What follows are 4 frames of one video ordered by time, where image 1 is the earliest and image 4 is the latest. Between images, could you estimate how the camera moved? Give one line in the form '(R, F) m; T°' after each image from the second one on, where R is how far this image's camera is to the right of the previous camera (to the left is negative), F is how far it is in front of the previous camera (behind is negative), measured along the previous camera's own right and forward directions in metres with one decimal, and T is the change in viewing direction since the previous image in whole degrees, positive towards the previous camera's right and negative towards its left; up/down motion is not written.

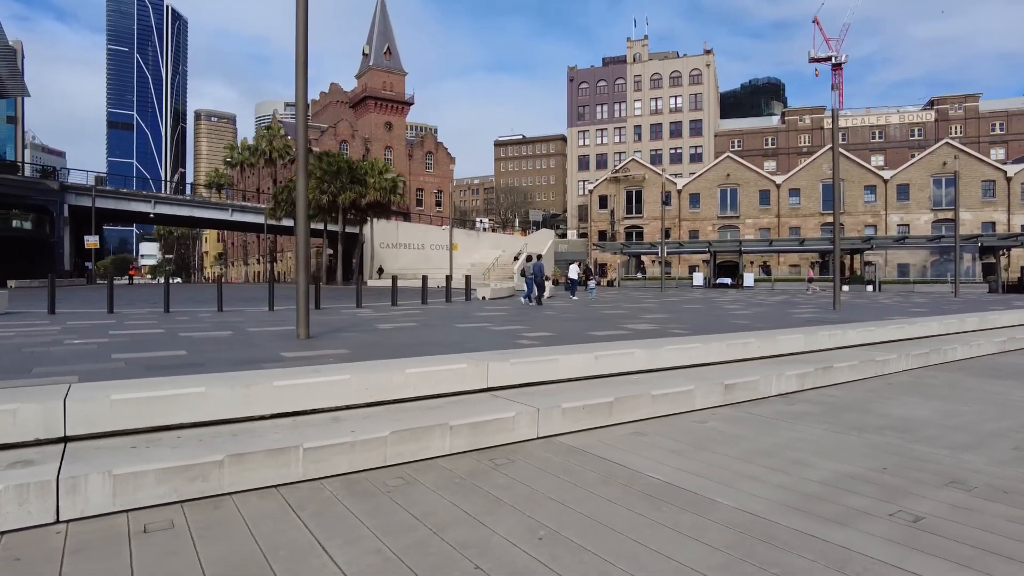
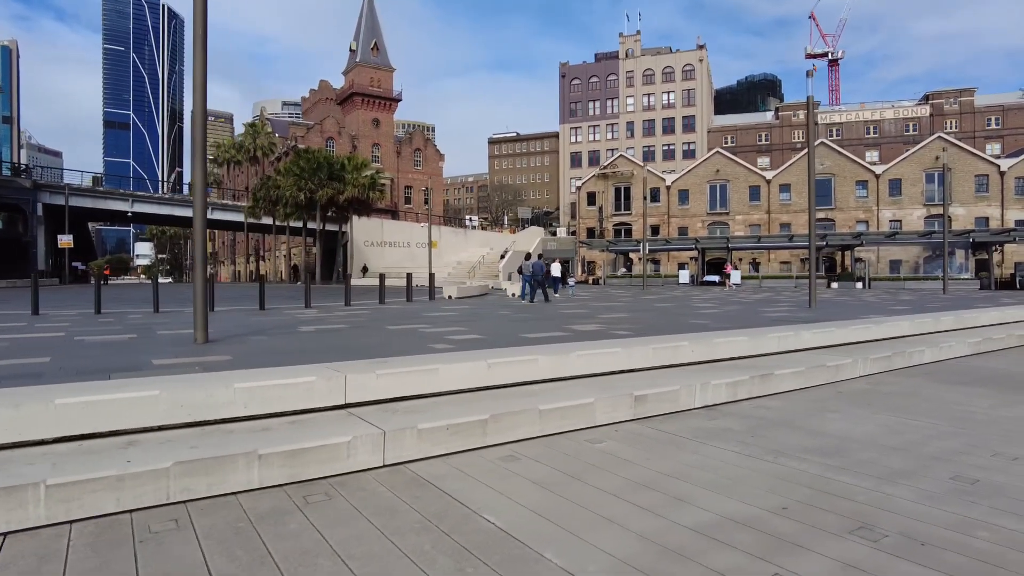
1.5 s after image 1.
(+1.3, +1.0) m; 0°
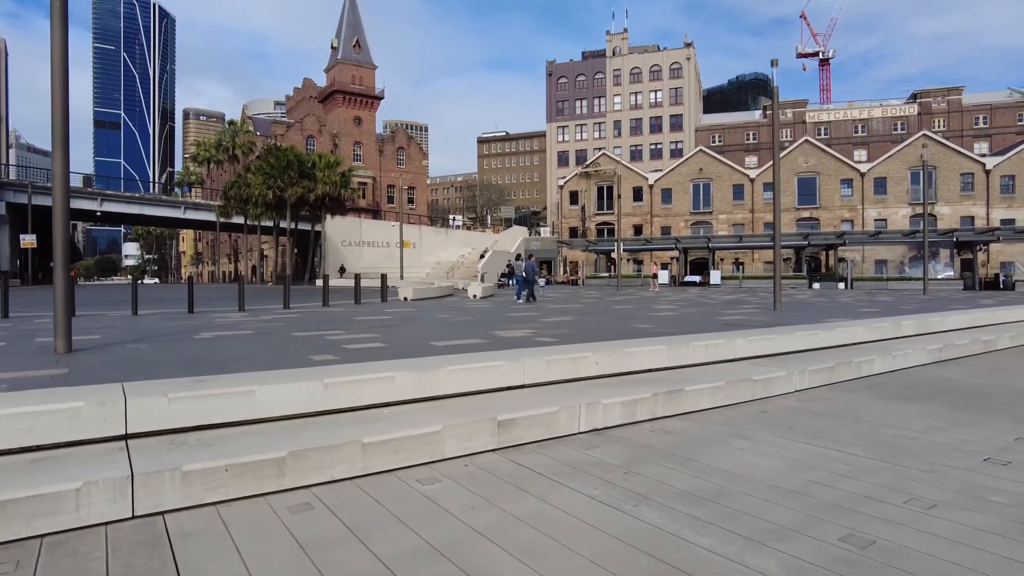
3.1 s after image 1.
(+1.4, +1.1) m; 0°
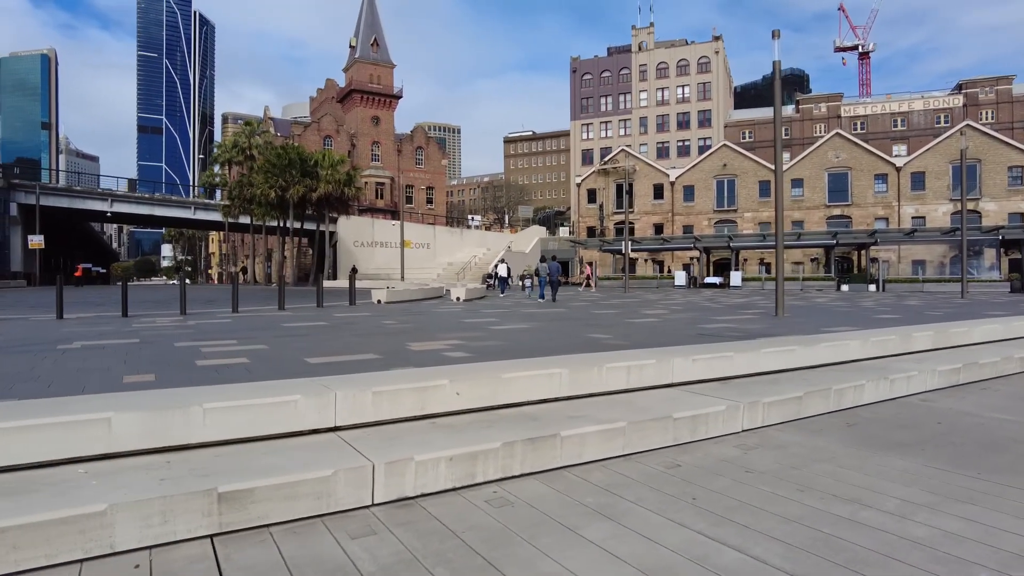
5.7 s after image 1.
(+1.8, +2.0) m; -3°
